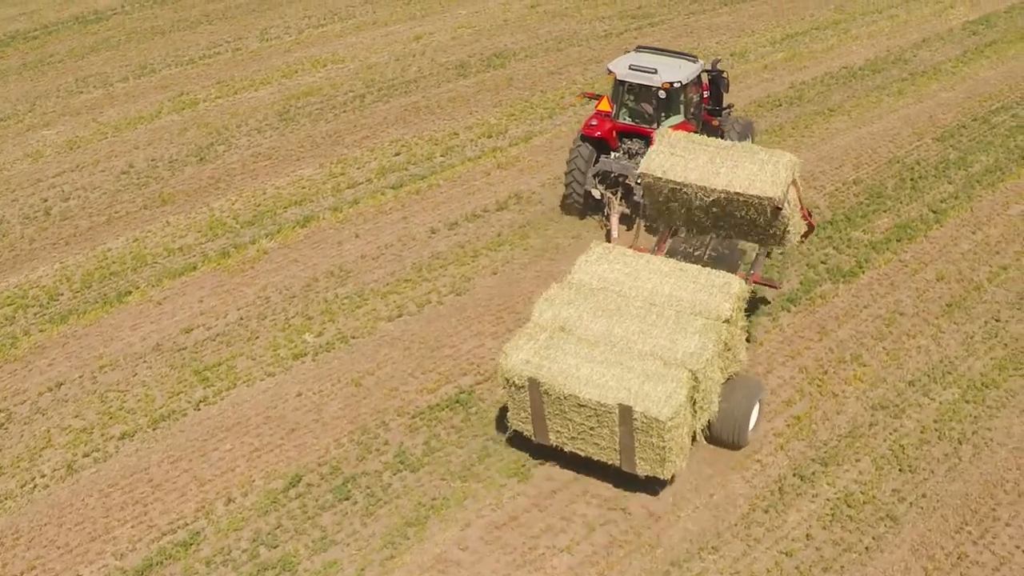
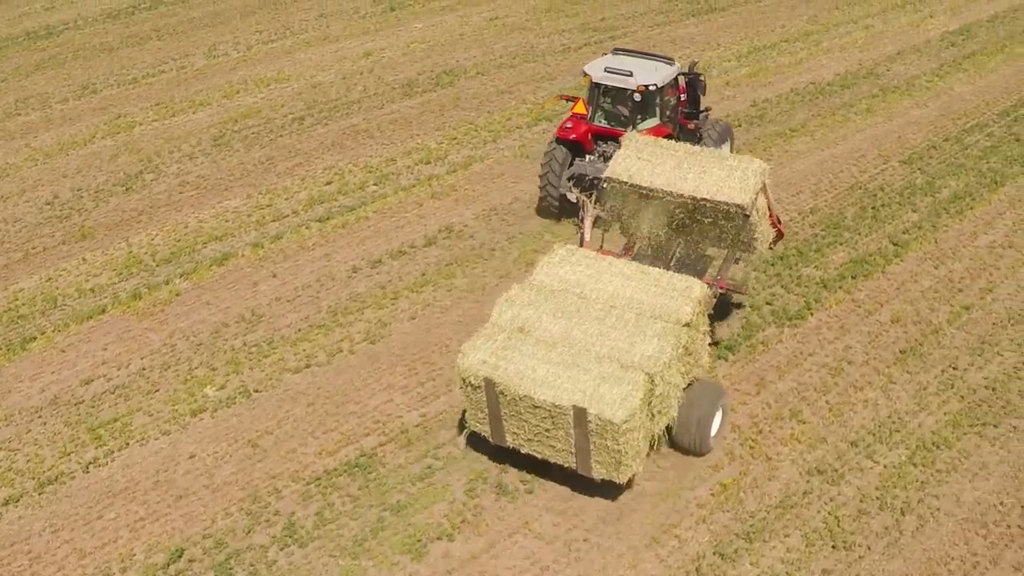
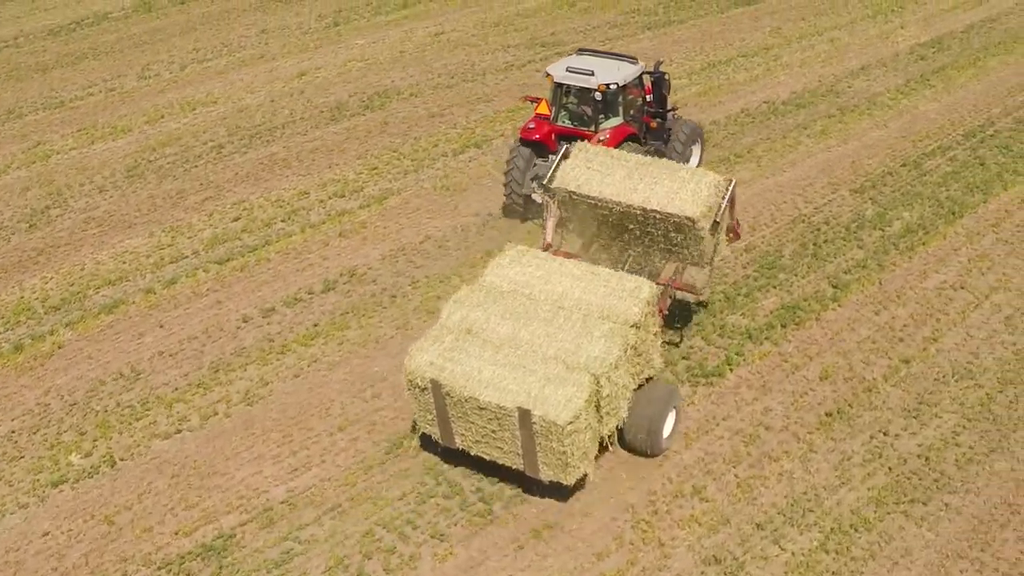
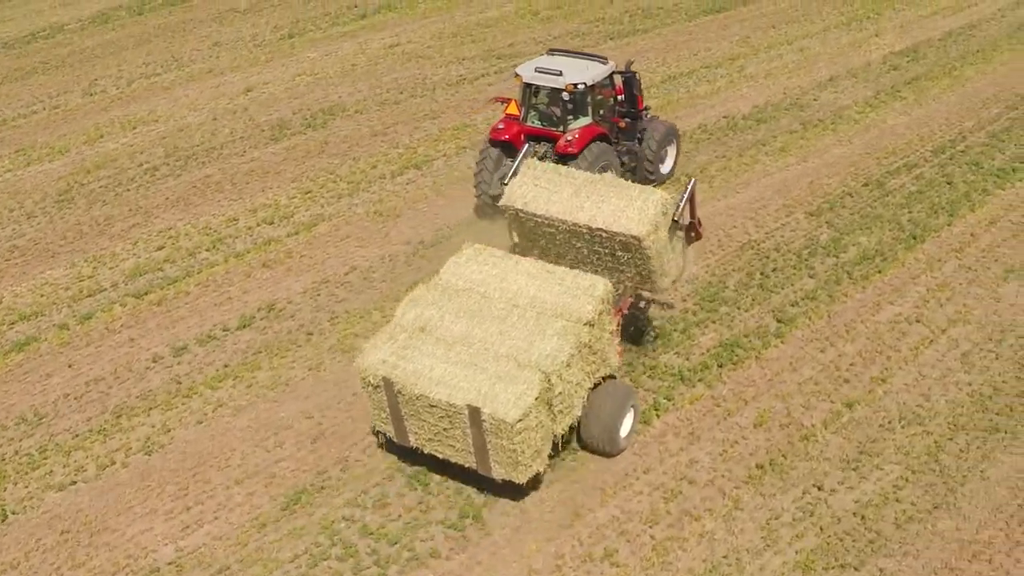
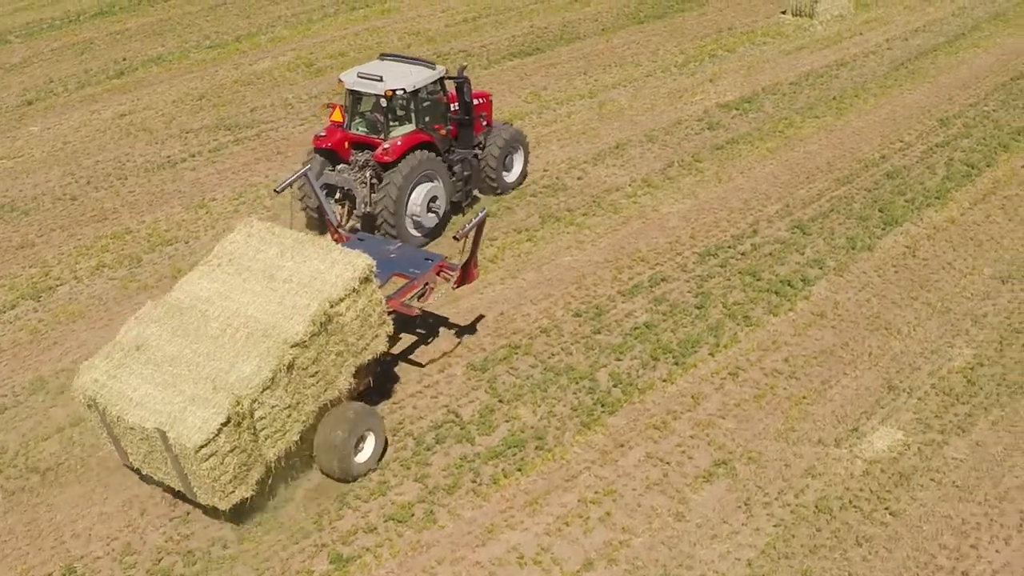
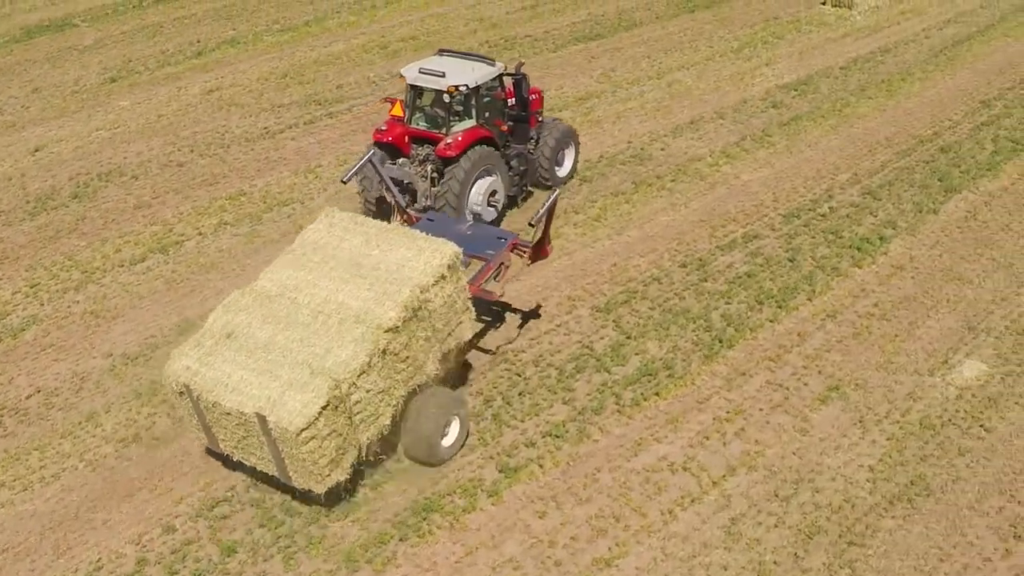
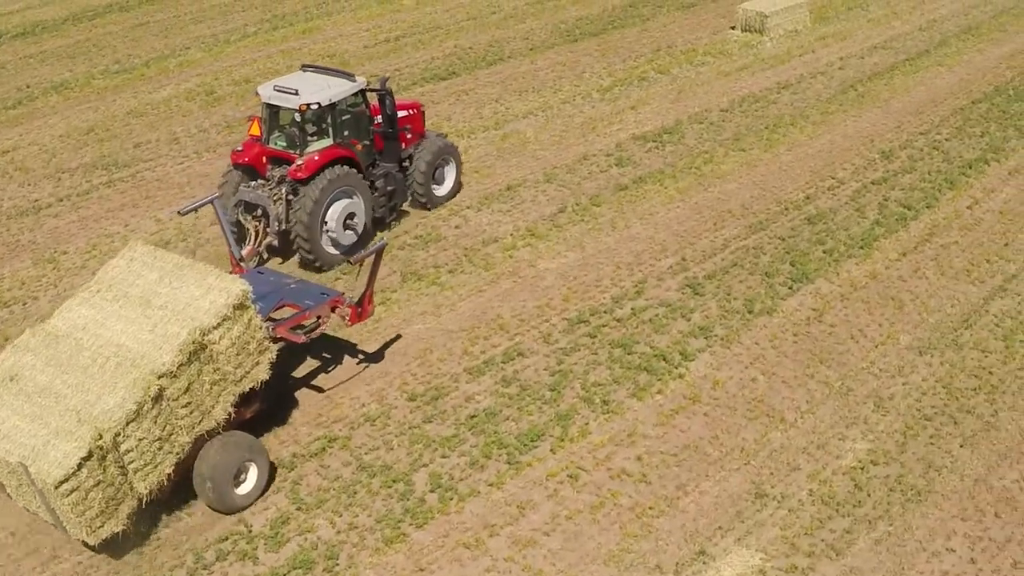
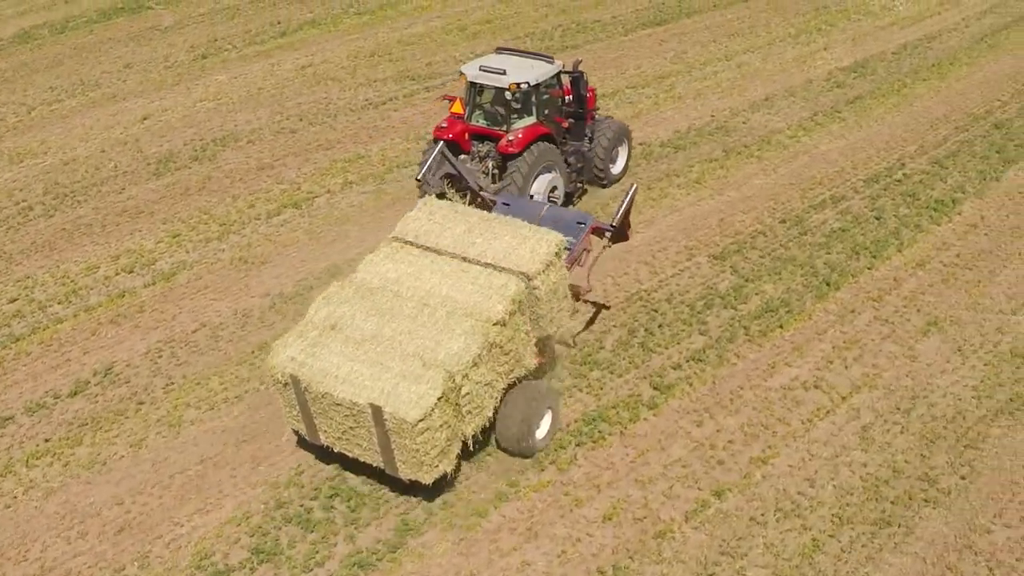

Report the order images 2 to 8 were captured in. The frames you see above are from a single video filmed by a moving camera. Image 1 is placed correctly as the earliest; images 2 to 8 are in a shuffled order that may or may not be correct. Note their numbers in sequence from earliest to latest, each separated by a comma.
2, 3, 4, 8, 6, 5, 7
